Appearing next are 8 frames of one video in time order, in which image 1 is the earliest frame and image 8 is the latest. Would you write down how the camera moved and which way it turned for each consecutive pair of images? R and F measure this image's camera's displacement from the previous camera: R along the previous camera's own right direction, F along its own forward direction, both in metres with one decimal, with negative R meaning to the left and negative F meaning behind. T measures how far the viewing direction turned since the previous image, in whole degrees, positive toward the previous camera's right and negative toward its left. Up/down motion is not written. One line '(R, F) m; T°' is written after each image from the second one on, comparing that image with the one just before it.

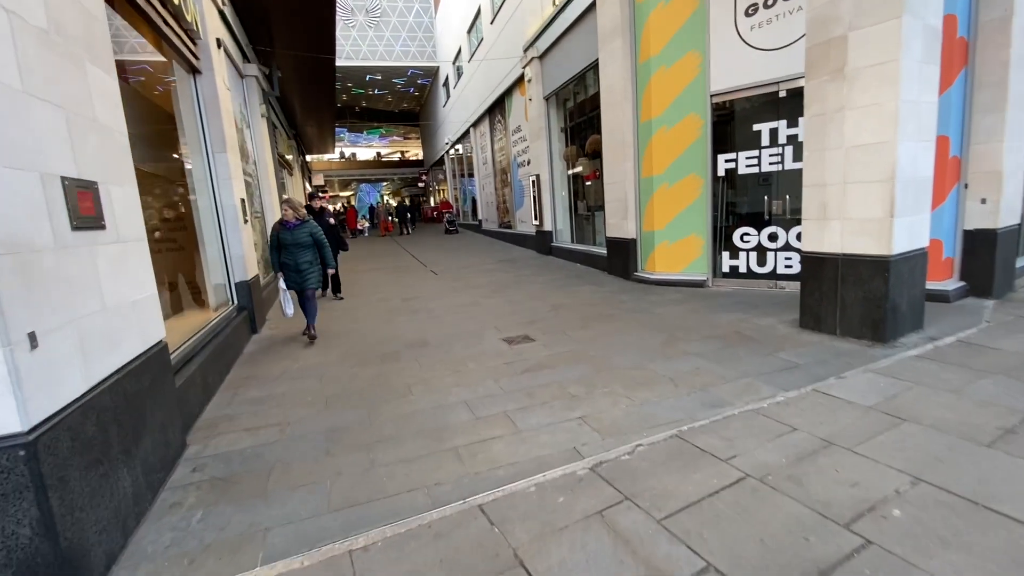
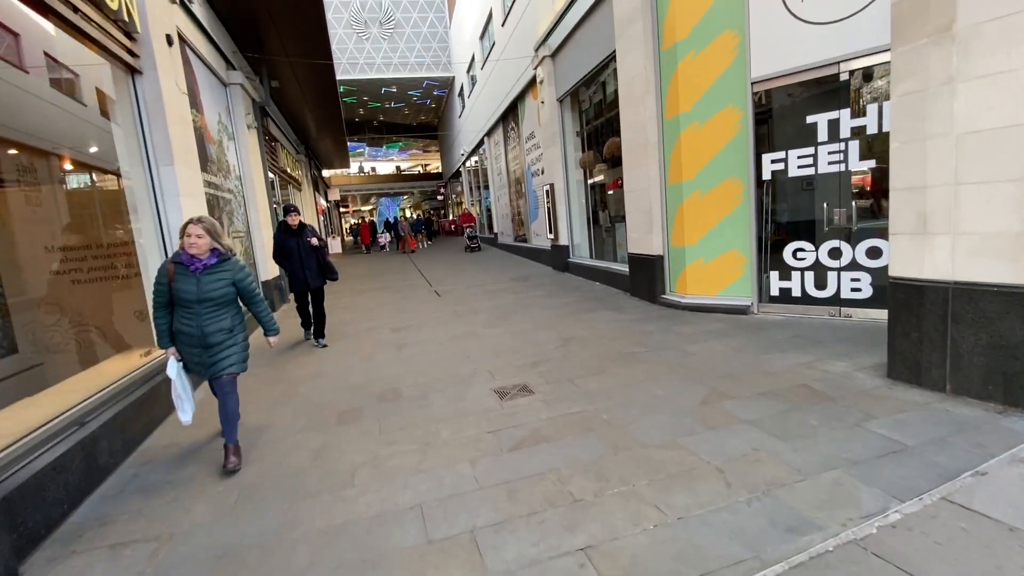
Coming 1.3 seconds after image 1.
(+0.3, +1.1) m; -3°
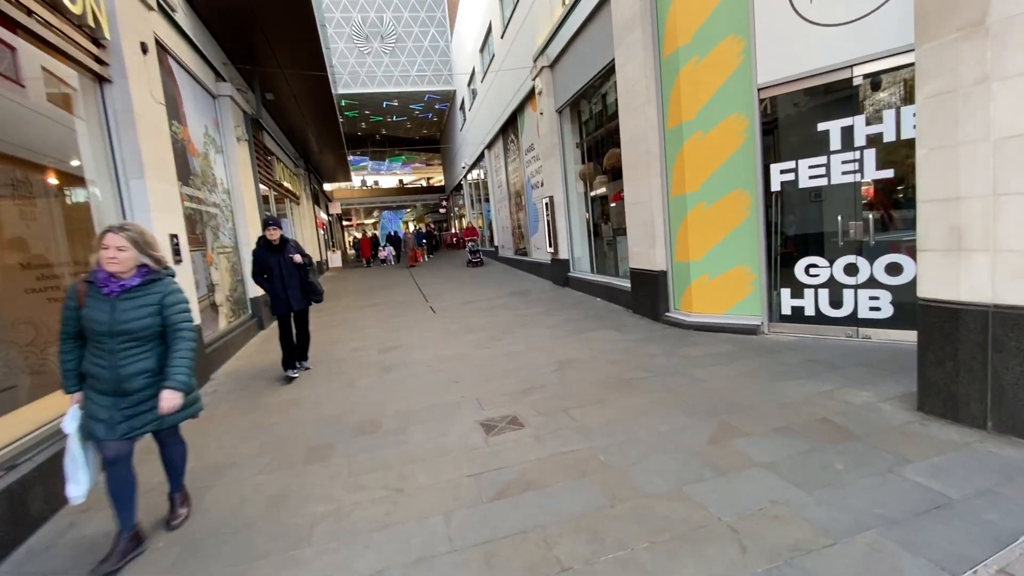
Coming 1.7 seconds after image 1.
(+0.1, +0.3) m; 0°
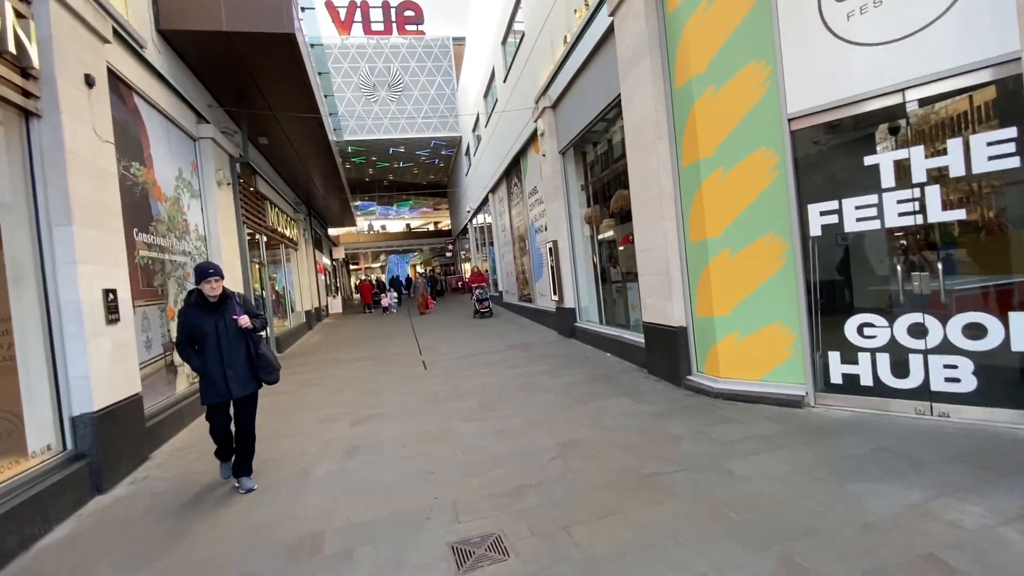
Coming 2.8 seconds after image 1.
(+0.2, +0.8) m; -1°
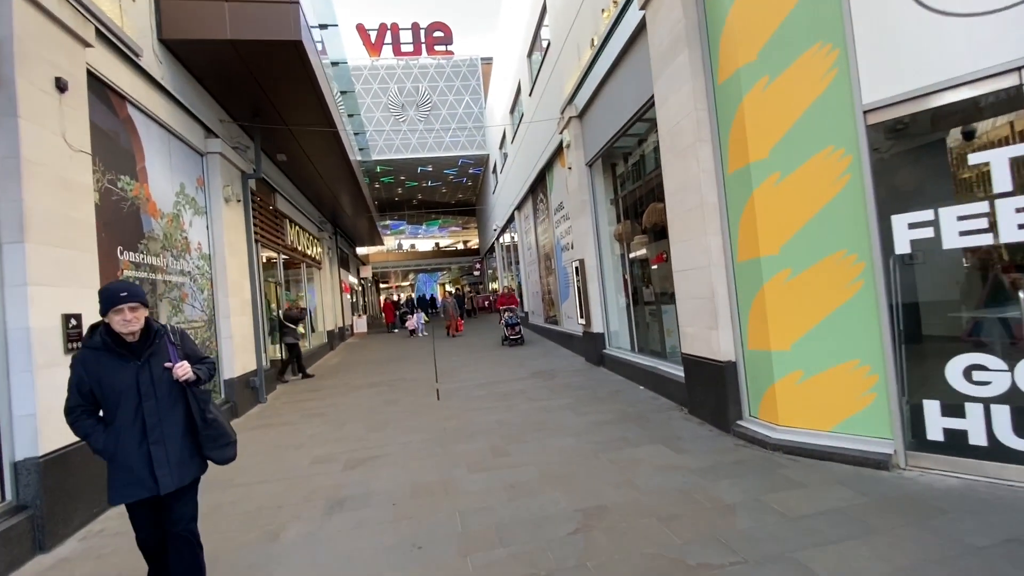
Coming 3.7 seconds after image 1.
(+0.1, +0.7) m; -4°
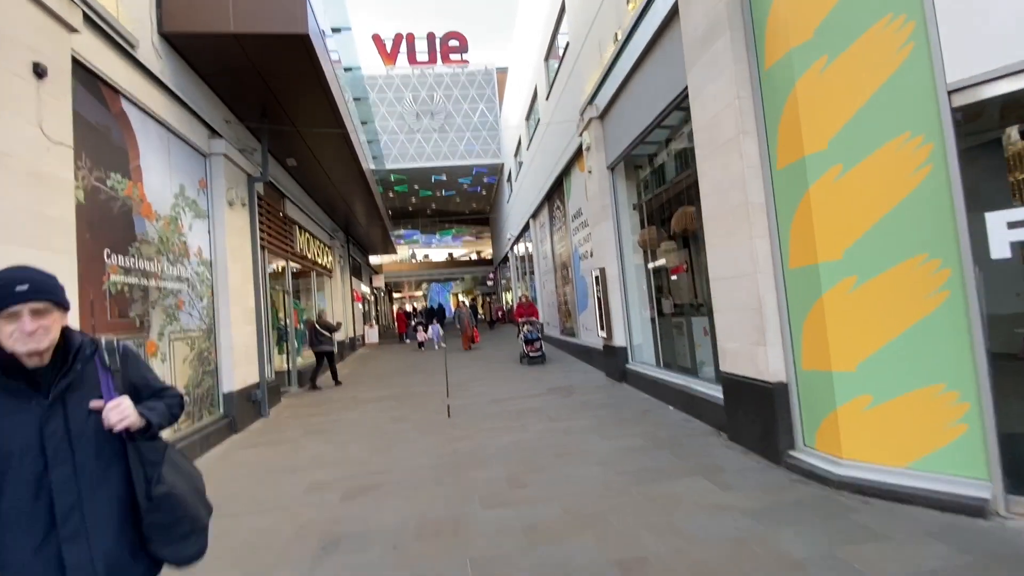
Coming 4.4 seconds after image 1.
(-0.1, +0.5) m; -2°
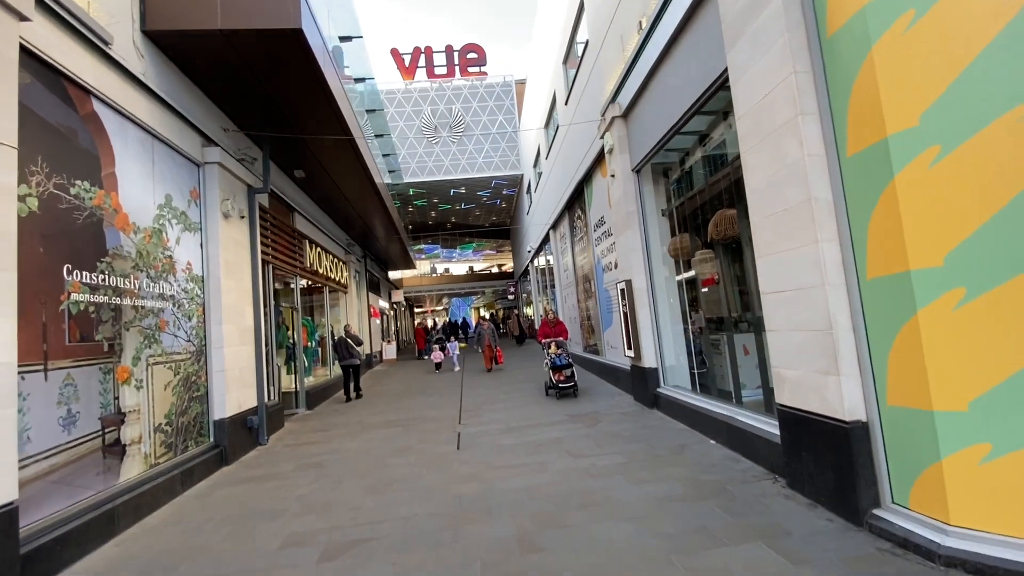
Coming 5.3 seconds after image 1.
(+0.1, +0.7) m; -3°
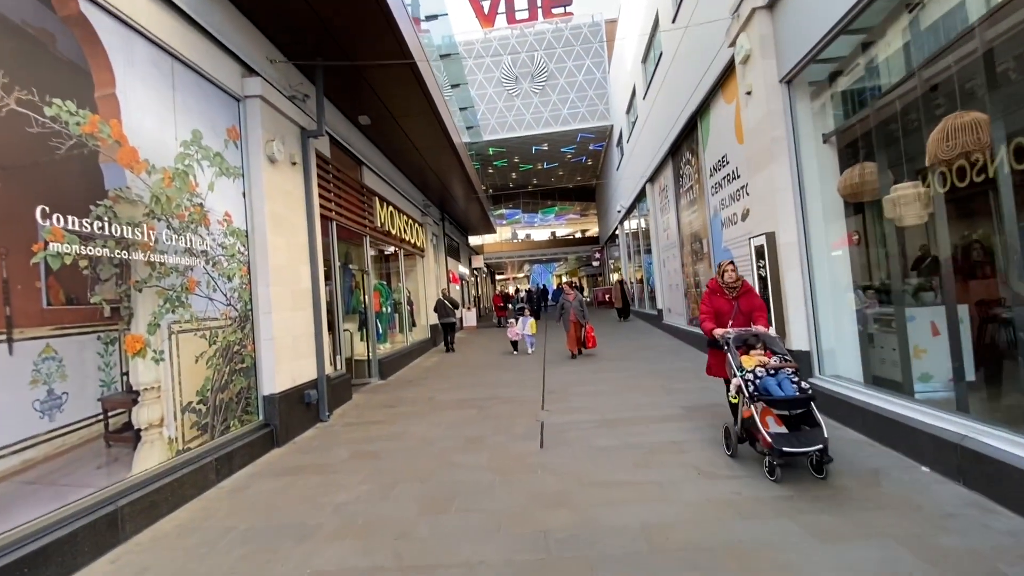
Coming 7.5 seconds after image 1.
(-0.2, +1.5) m; -10°
